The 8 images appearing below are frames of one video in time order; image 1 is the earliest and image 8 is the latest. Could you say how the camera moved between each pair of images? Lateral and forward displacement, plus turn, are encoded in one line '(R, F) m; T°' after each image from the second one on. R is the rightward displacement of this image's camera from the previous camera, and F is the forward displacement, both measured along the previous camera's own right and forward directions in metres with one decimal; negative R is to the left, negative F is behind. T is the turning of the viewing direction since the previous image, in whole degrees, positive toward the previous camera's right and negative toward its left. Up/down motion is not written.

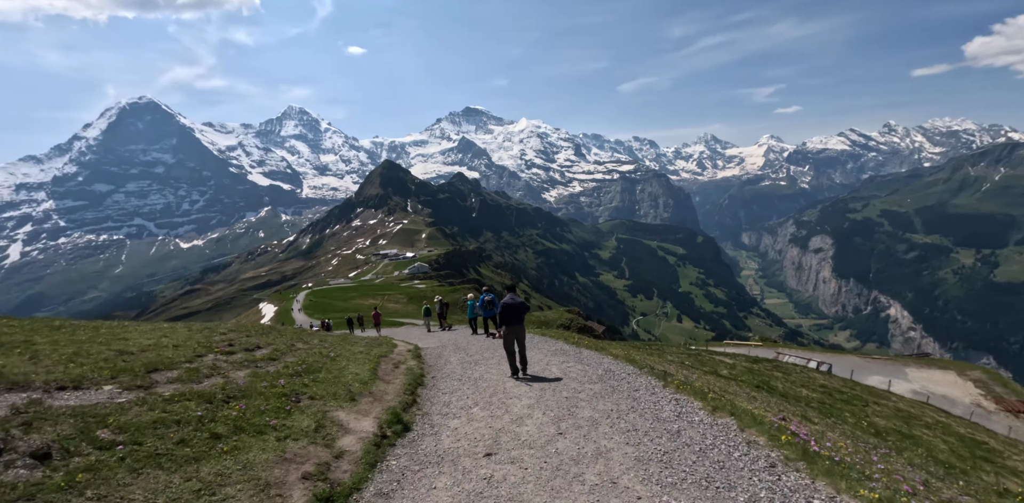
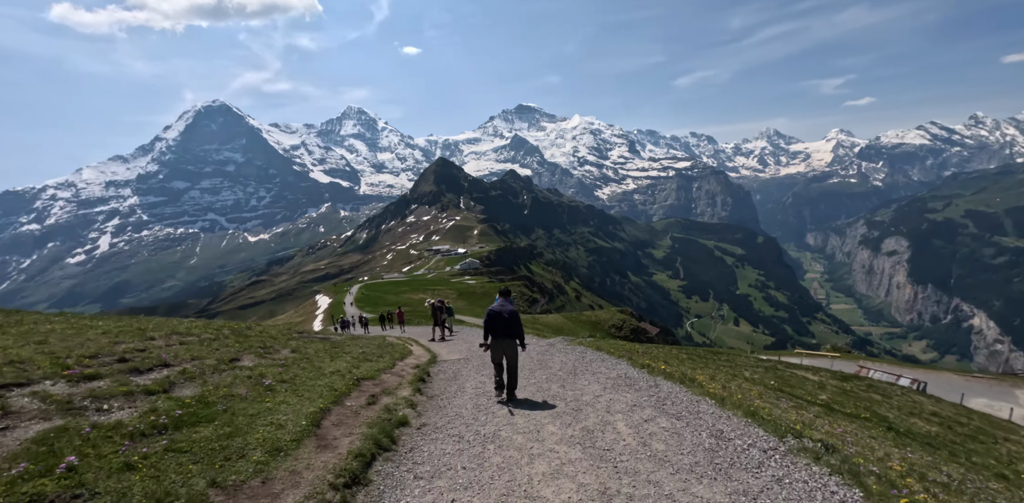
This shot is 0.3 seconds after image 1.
(+0.8, +6.4) m; -5°
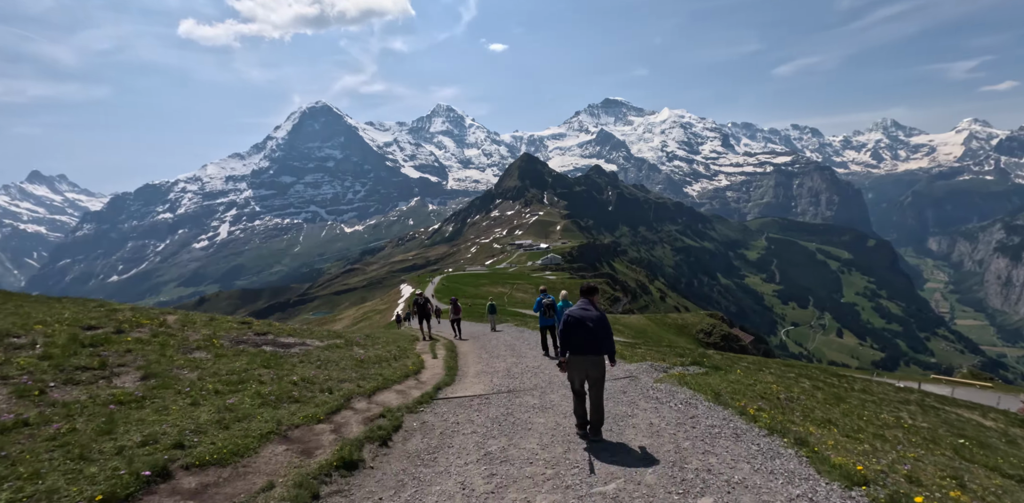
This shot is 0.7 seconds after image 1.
(+1.1, +10.7) m; -8°
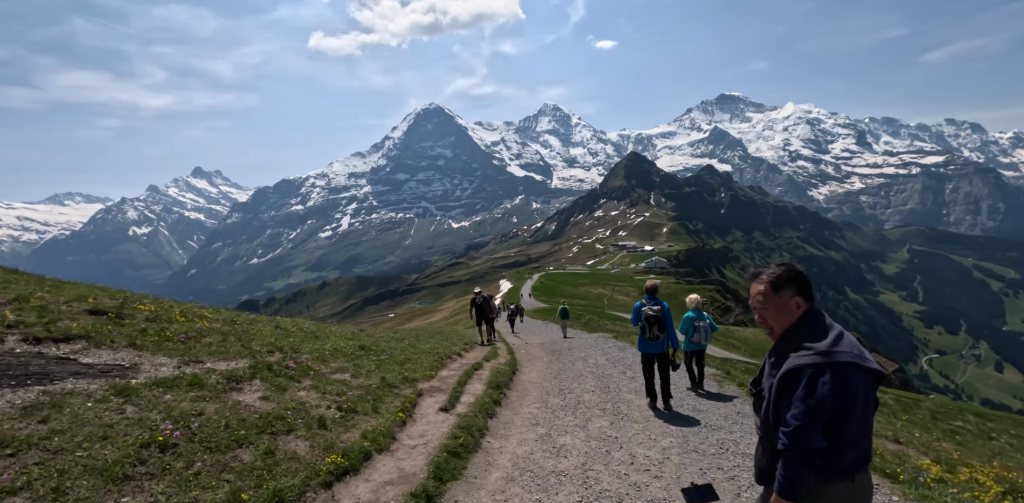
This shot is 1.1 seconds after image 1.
(+1.7, +15.4) m; -10°
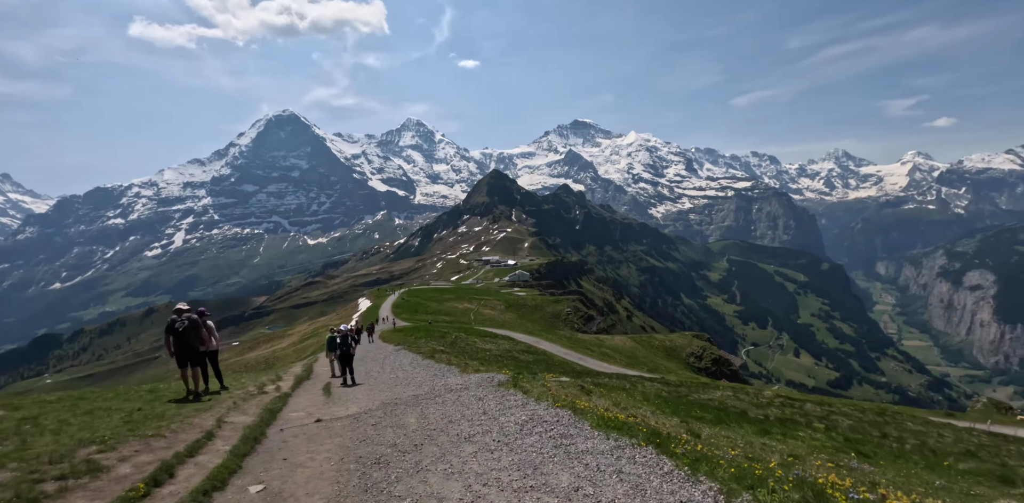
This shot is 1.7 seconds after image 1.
(-7.0, -19.6) m; +13°
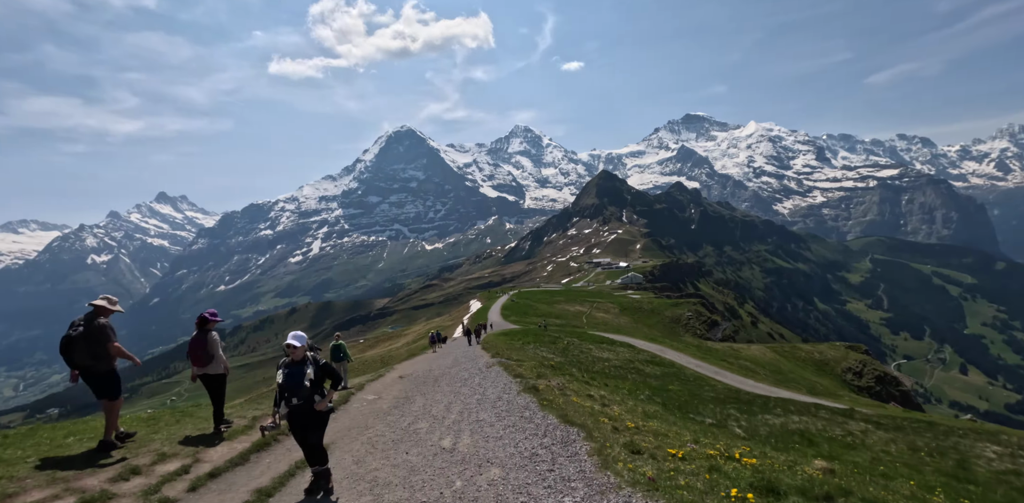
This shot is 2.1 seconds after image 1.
(+1.5, +15.1) m; -11°
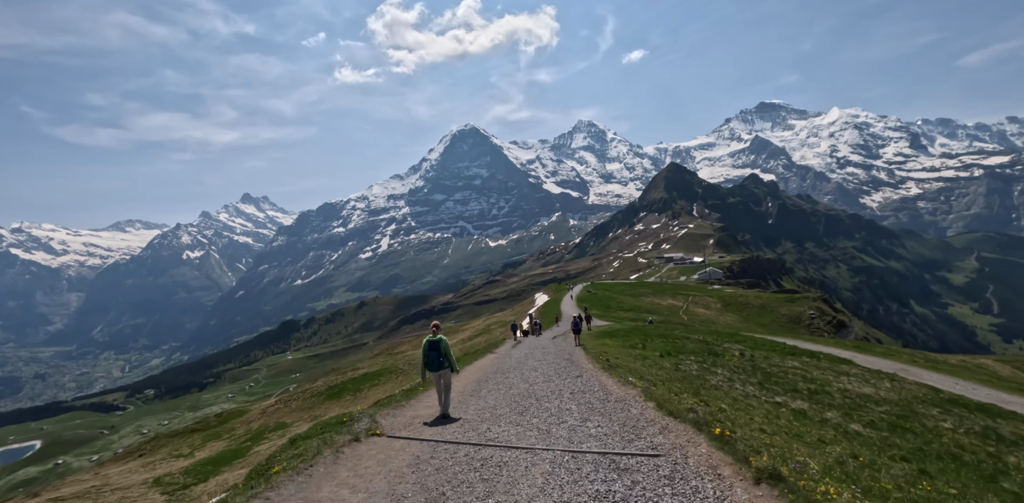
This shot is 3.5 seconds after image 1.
(+0.4, +9.8) m; -6°
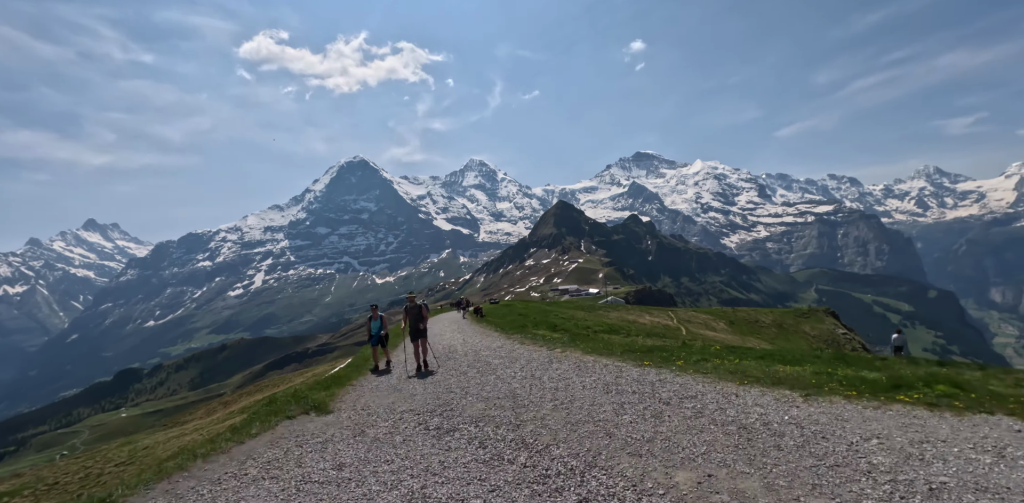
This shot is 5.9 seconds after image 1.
(+3.5, +17.5) m; +11°
